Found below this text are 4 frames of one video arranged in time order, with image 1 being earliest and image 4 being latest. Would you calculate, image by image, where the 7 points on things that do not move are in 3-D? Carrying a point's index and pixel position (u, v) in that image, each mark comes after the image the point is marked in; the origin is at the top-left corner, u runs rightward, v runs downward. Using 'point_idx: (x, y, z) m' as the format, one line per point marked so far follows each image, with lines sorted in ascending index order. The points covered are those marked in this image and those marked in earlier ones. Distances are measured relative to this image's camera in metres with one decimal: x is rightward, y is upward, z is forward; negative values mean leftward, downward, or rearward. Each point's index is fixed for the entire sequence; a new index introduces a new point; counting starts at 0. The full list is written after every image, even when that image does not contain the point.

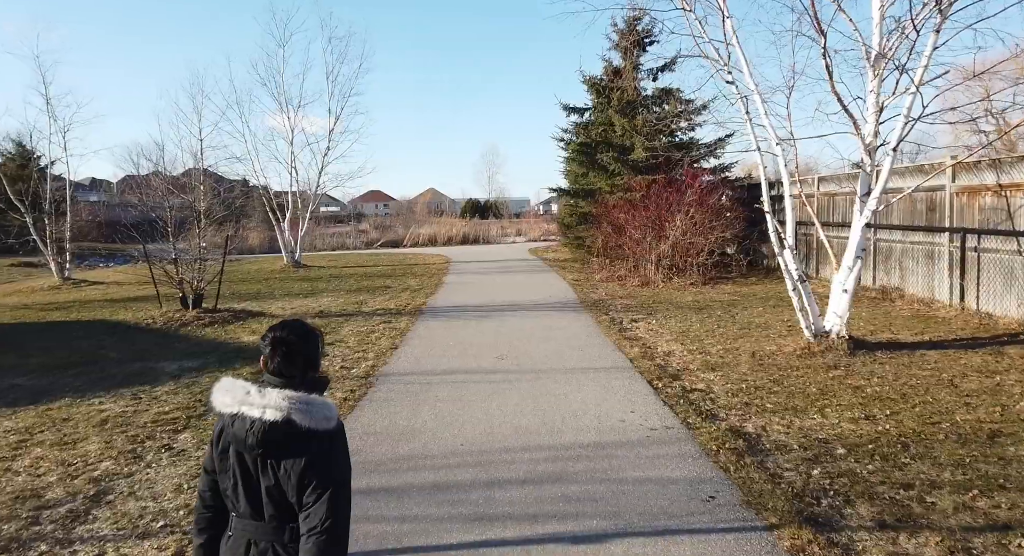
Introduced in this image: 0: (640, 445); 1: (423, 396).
0: (+0.9, -1.2, +4.7) m
1: (-0.8, -1.1, +6.1) m
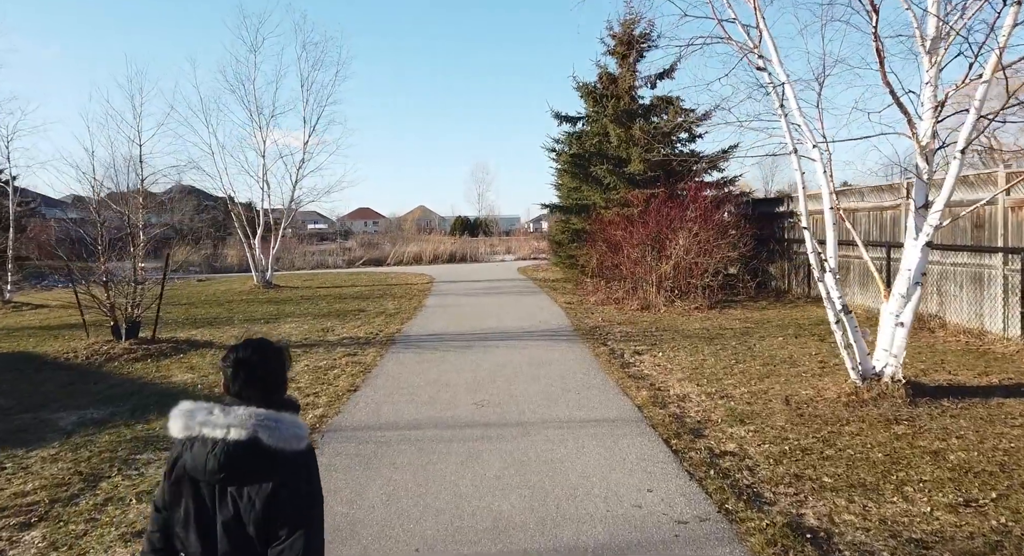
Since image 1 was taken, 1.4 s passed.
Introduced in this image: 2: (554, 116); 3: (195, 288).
0: (+0.8, -1.3, +3.4) m
1: (-0.9, -1.3, +4.7) m
2: (+1.0, +3.9, +16.6) m
3: (-8.8, -0.3, +18.9) m
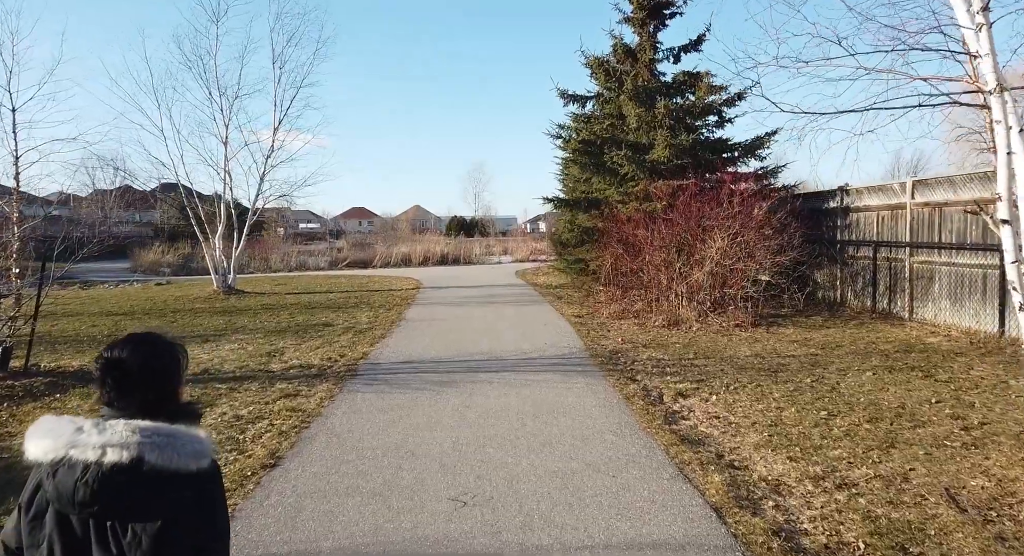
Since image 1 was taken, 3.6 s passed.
0: (+0.8, -1.5, +1.0) m
1: (-0.9, -1.4, +2.4) m
2: (+1.0, +3.8, +14.2) m
3: (-8.9, -0.4, +16.5) m
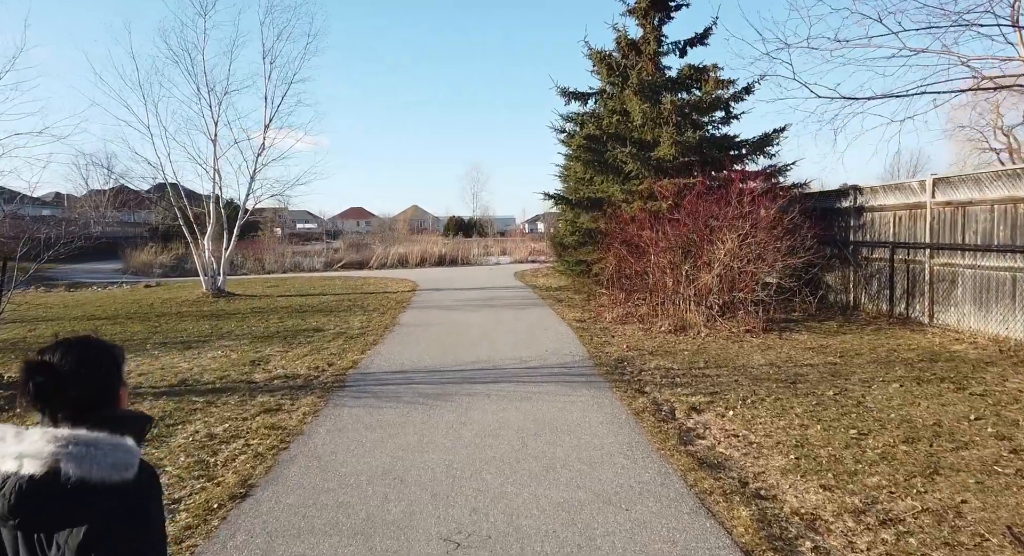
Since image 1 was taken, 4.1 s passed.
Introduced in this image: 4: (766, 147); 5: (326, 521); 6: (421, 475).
0: (+0.8, -1.5, +0.5) m
1: (-0.9, -1.5, +1.9) m
2: (+1.0, +3.8, +13.7) m
3: (-8.9, -0.5, +16.0) m
4: (+4.5, +2.3, +12.1) m
5: (-1.0, -1.3, +3.7) m
6: (-0.6, -1.3, +4.4) m
